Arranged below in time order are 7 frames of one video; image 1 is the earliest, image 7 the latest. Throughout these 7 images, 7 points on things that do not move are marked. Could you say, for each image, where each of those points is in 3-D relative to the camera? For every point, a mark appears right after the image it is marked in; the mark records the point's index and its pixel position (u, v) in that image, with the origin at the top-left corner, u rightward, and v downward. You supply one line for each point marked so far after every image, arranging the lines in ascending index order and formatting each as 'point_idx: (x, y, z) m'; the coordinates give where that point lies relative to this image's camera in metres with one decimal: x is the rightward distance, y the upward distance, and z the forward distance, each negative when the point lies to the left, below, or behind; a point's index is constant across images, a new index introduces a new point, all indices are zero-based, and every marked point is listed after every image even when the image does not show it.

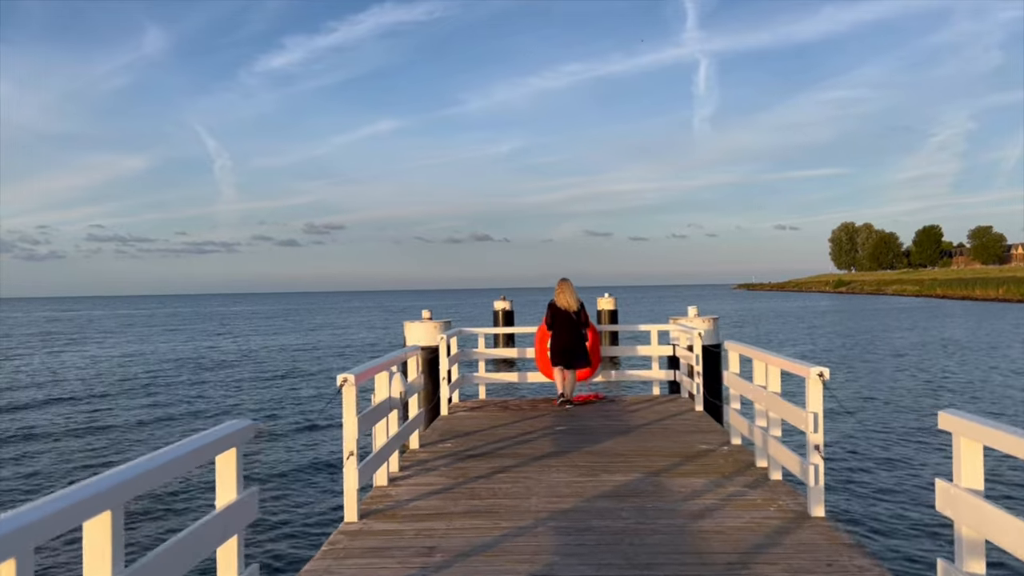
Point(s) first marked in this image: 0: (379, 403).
0: (-0.9, -0.7, +5.8) m
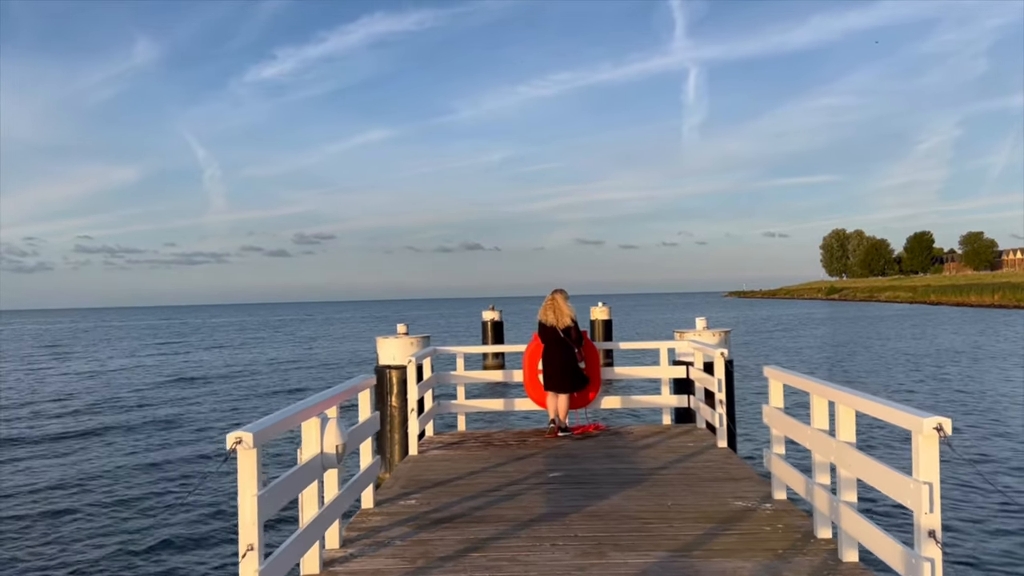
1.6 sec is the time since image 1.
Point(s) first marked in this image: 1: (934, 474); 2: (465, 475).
0: (-1.0, -0.8, +4.2) m
1: (+1.6, -0.7, +3.3) m
2: (-0.3, -1.4, +6.5) m
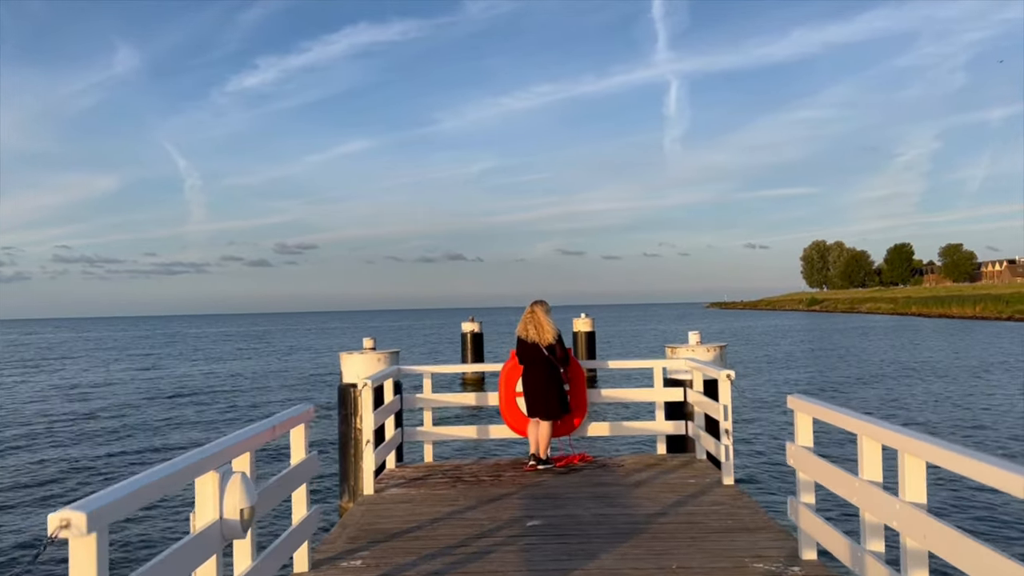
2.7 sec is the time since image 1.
0: (-1.1, -0.9, +3.2) m
1: (+1.5, -0.7, +2.3) m
2: (-0.5, -1.4, +5.4) m
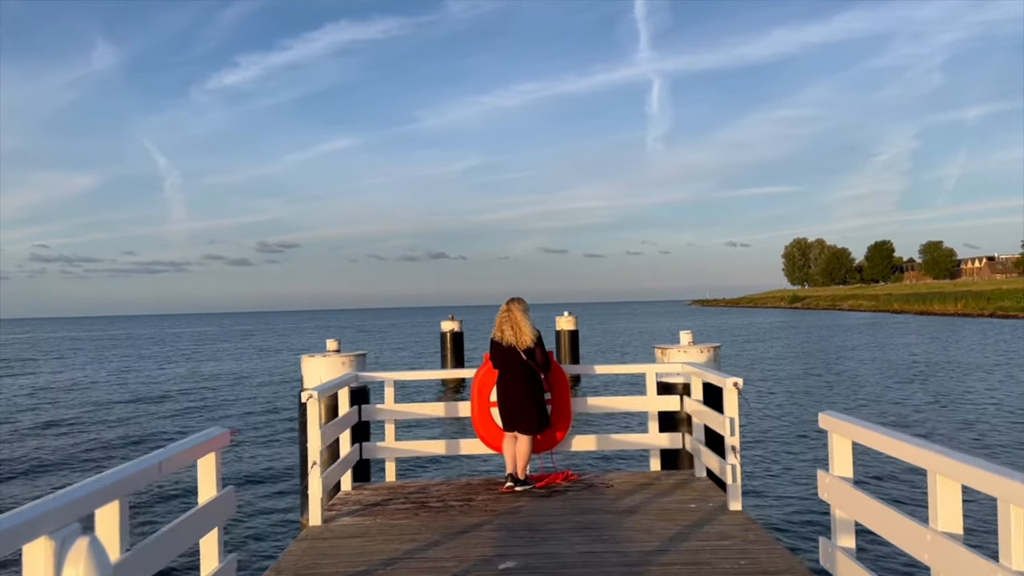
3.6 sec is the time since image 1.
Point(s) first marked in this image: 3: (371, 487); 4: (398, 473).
0: (-1.2, -0.8, +2.2) m
1: (+1.4, -0.7, +1.4) m
2: (-0.7, -1.4, +4.5) m
3: (-1.0, -1.5, +6.5) m
4: (-0.9, -1.4, +6.9) m
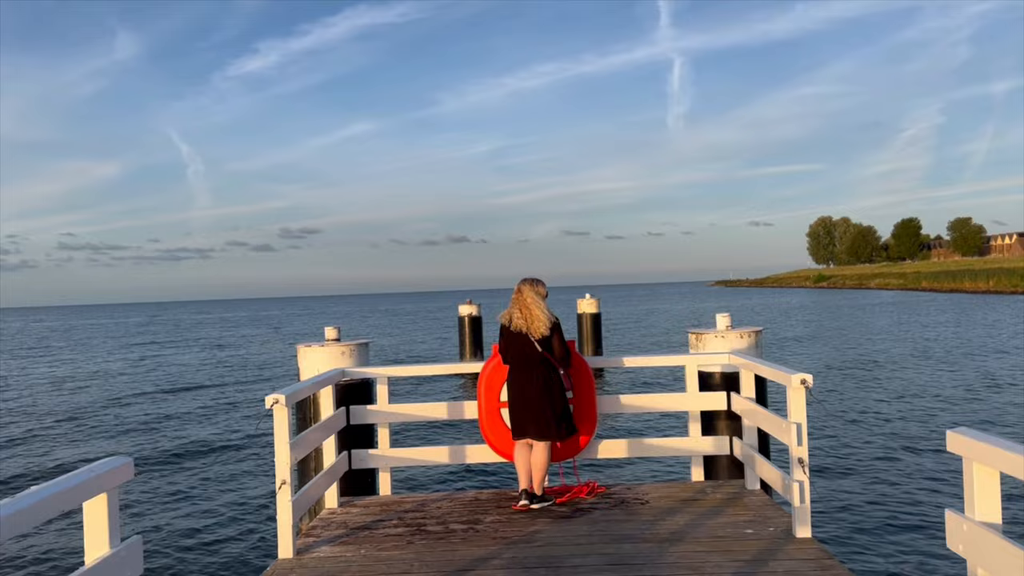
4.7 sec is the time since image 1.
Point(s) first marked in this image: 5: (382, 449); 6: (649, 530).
0: (-1.2, -0.8, +1.2) m
1: (+1.3, -0.6, +0.3) m
2: (-0.6, -1.3, +3.5) m
3: (-0.9, -1.3, +5.5) m
4: (-0.8, -1.3, +5.9) m
5: (-0.8, -1.0, +5.8) m
6: (+0.7, -1.3, +4.6) m
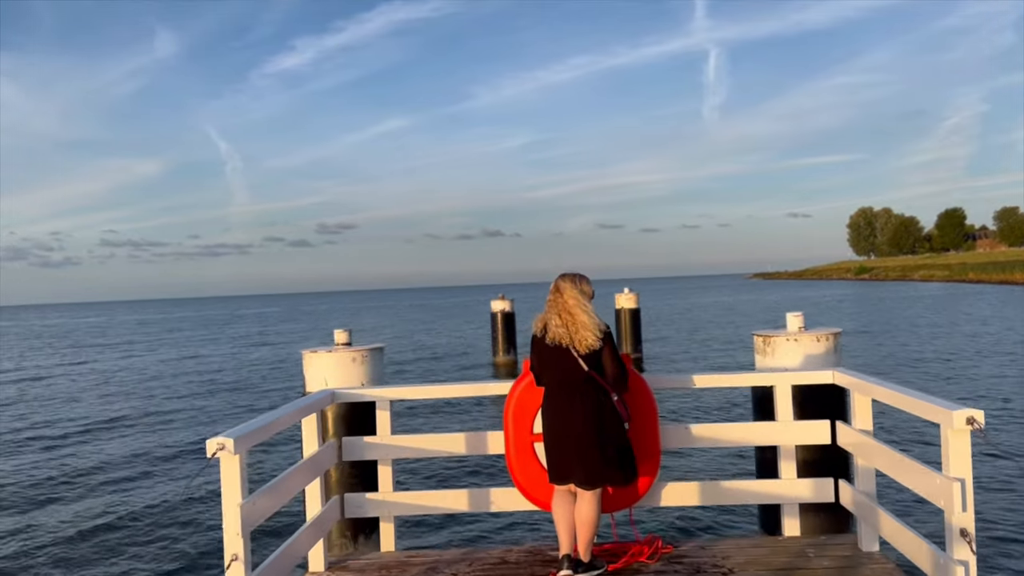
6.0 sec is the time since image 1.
0: (-1.2, -0.8, 0.0) m
1: (+1.3, -0.7, -1.0) m
2: (-0.5, -1.3, +2.2) m
3: (-0.8, -1.3, +4.3) m
4: (-0.6, -1.3, +4.6) m
5: (-0.7, -1.0, +4.6) m
6: (+0.8, -1.3, +3.3) m
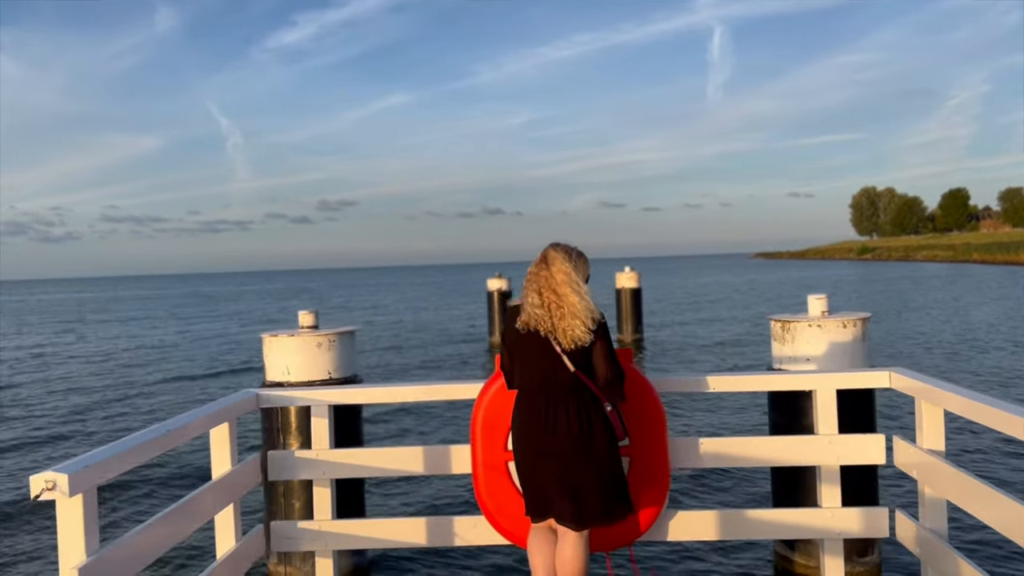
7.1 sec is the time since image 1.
0: (-1.3, -0.8, -0.9) m
1: (+1.2, -0.7, -1.9) m
2: (-0.7, -1.3, +1.3) m
3: (-0.9, -1.2, +3.4) m
4: (-0.7, -1.2, +3.7) m
5: (-0.8, -0.9, +3.6) m
6: (+0.7, -1.2, +2.4) m
